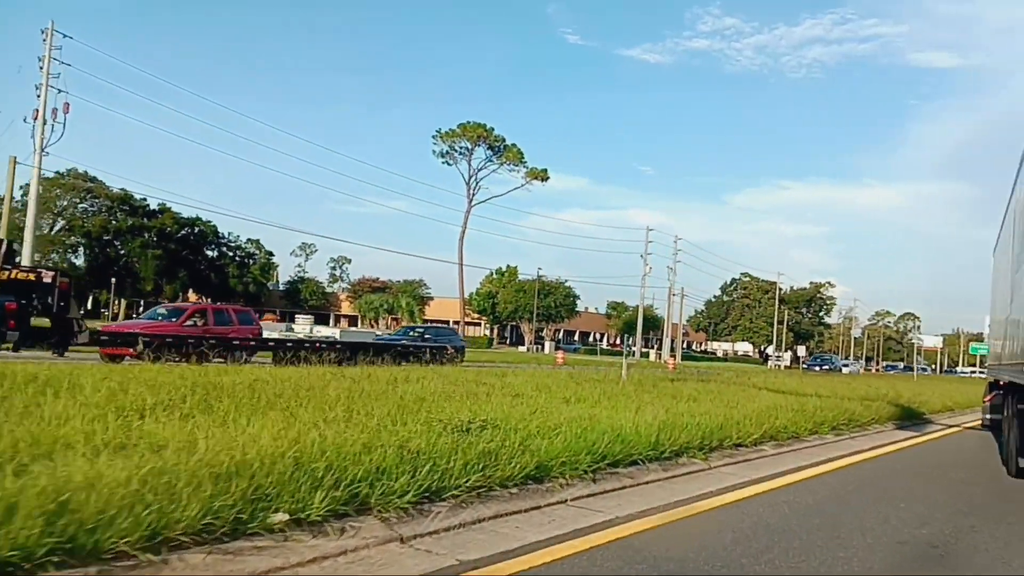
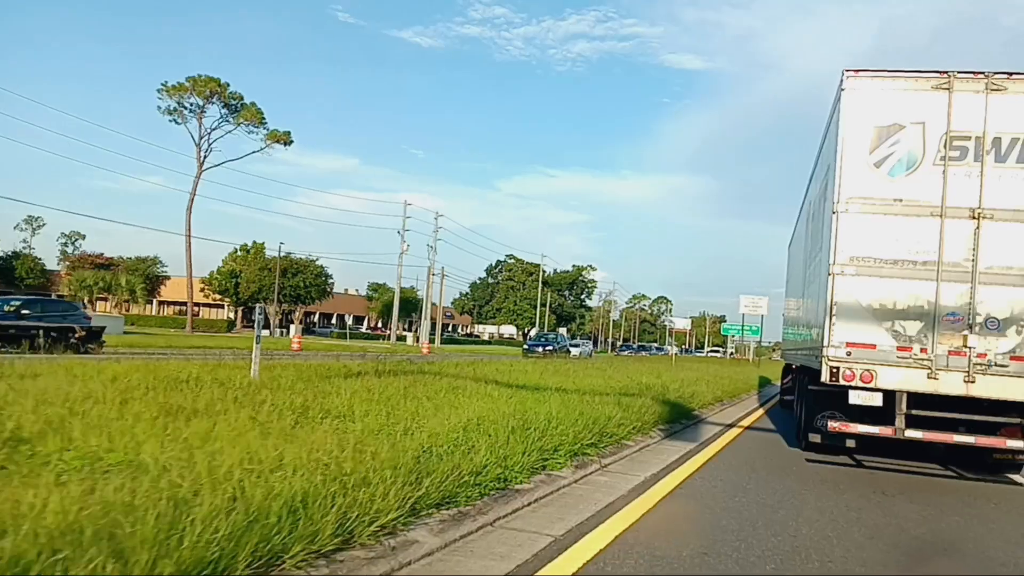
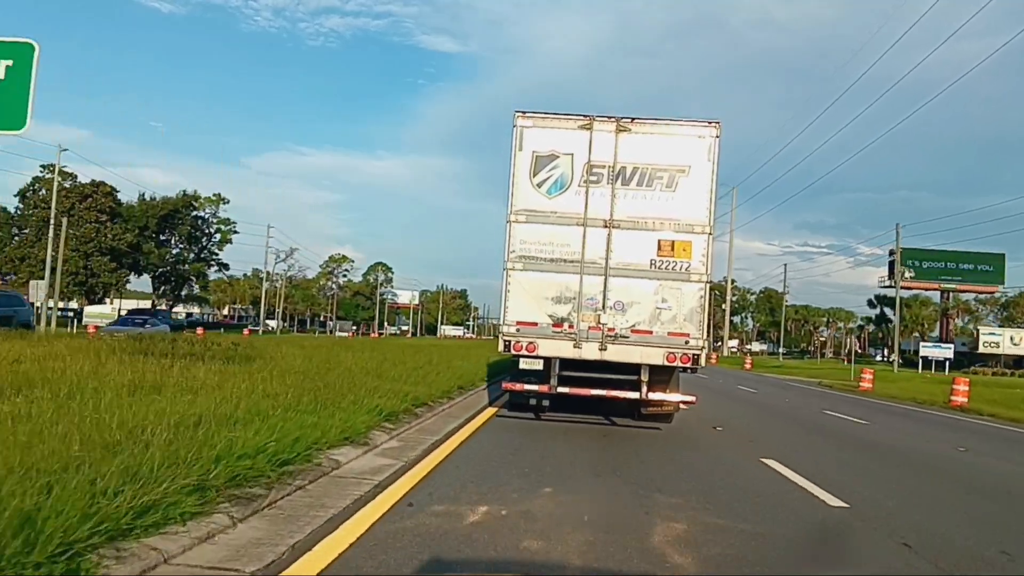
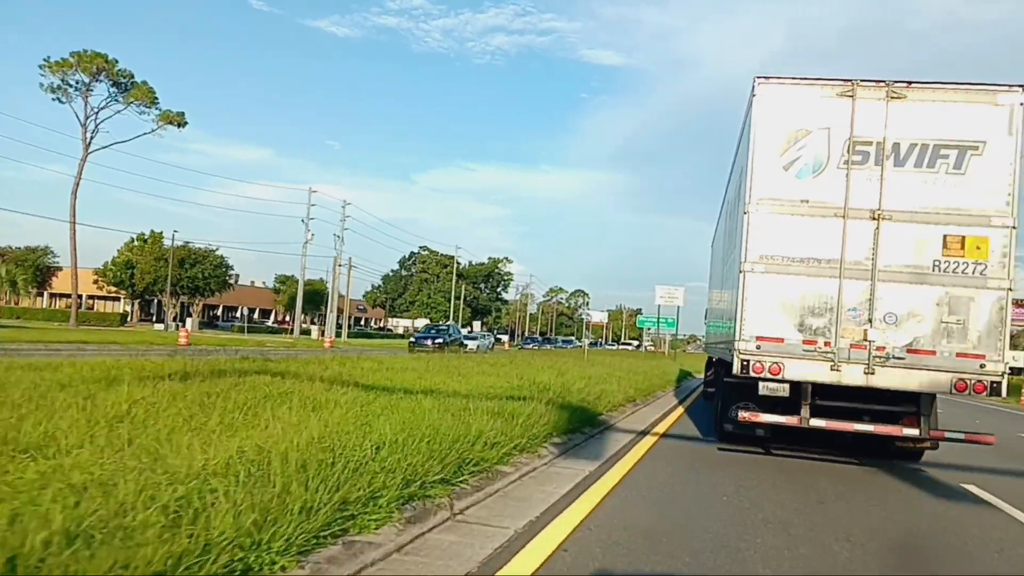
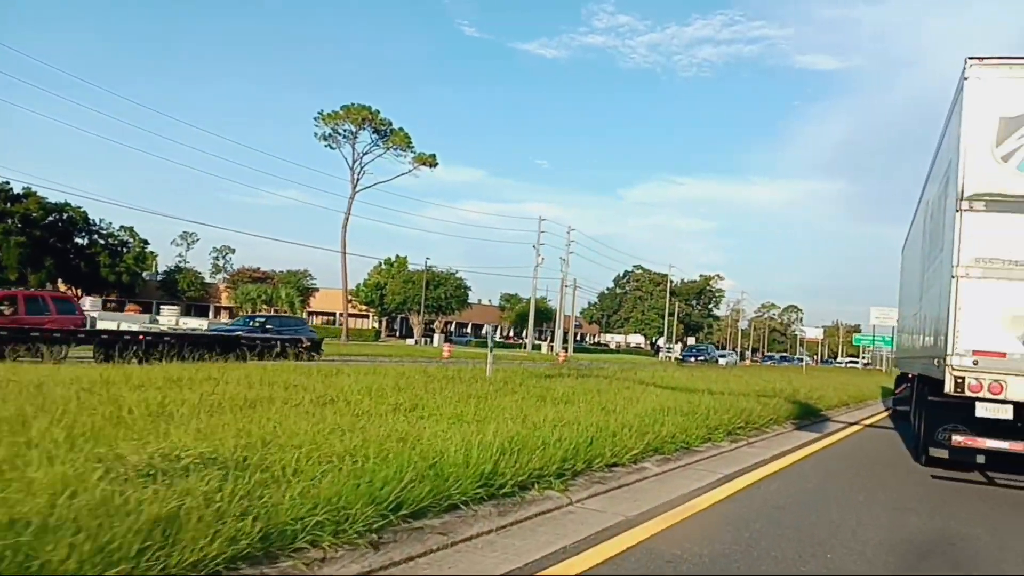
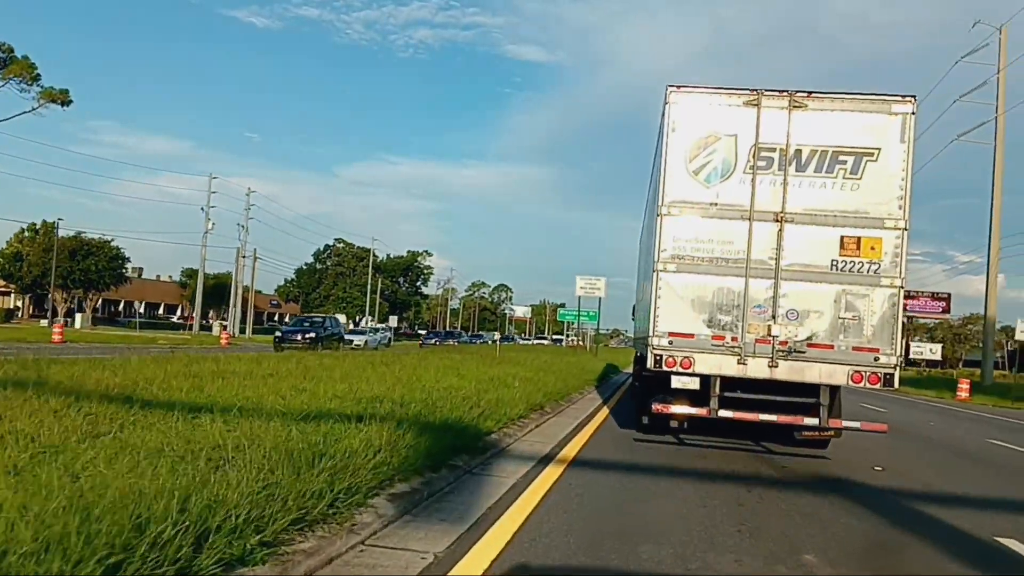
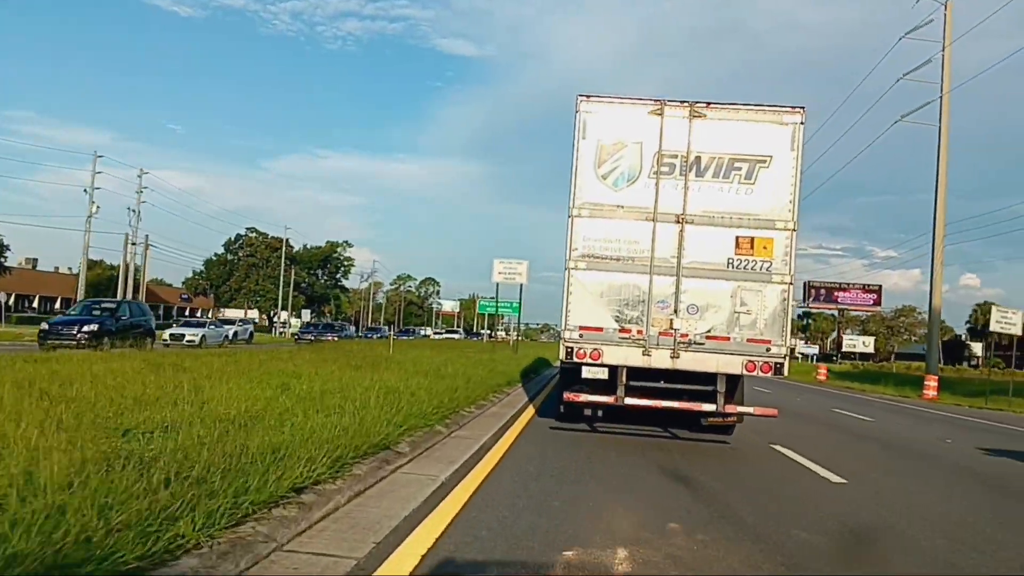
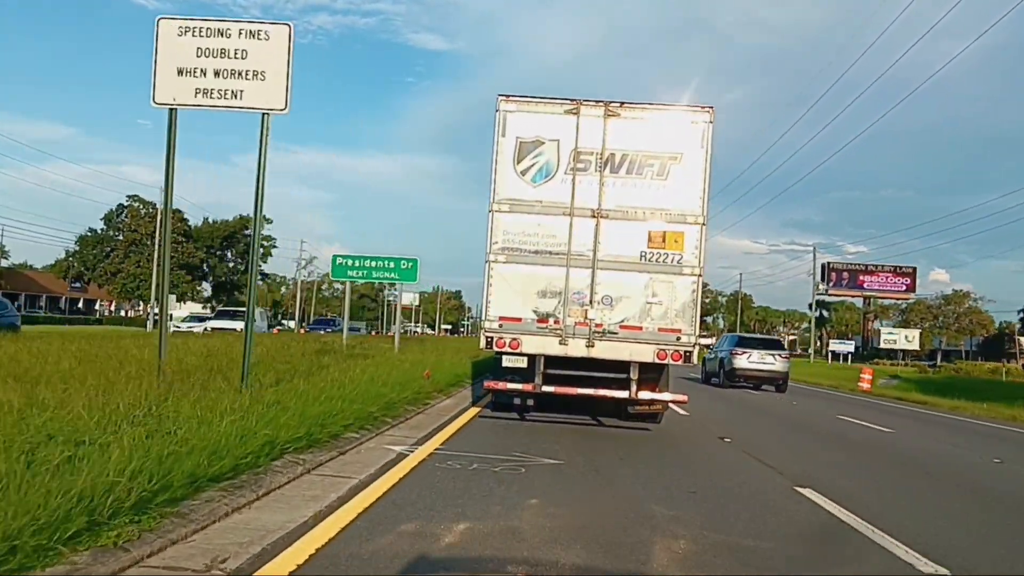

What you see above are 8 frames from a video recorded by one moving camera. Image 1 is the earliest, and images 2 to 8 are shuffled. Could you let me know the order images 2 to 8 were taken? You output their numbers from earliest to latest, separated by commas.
5, 2, 4, 6, 7, 8, 3
